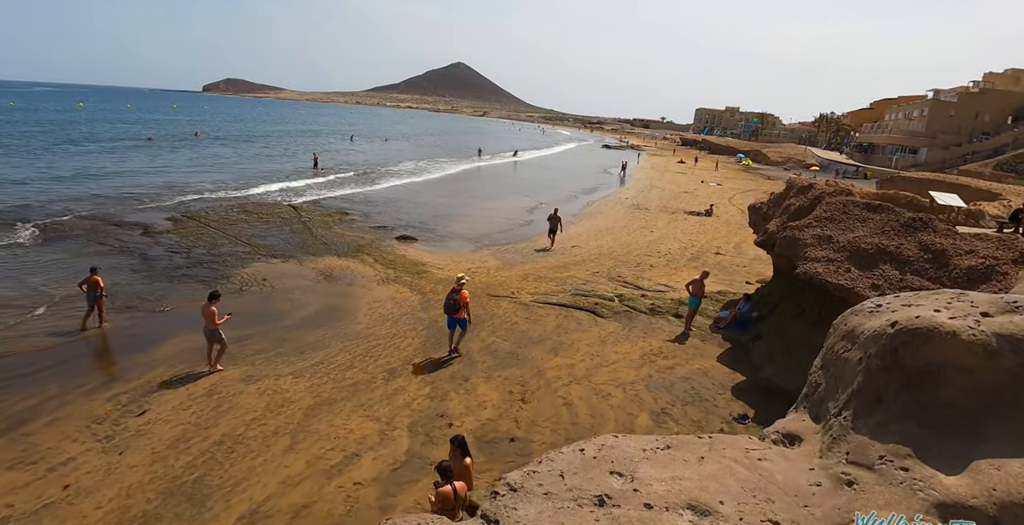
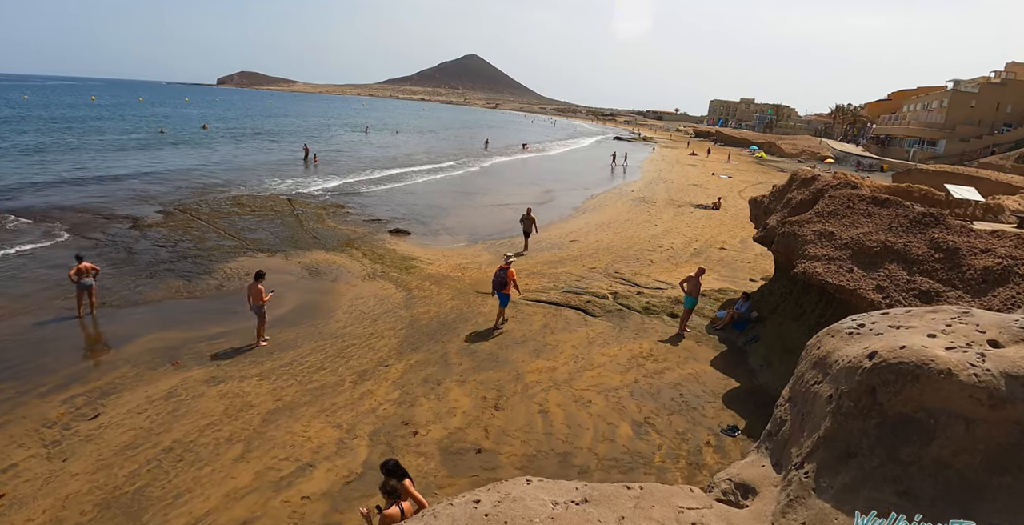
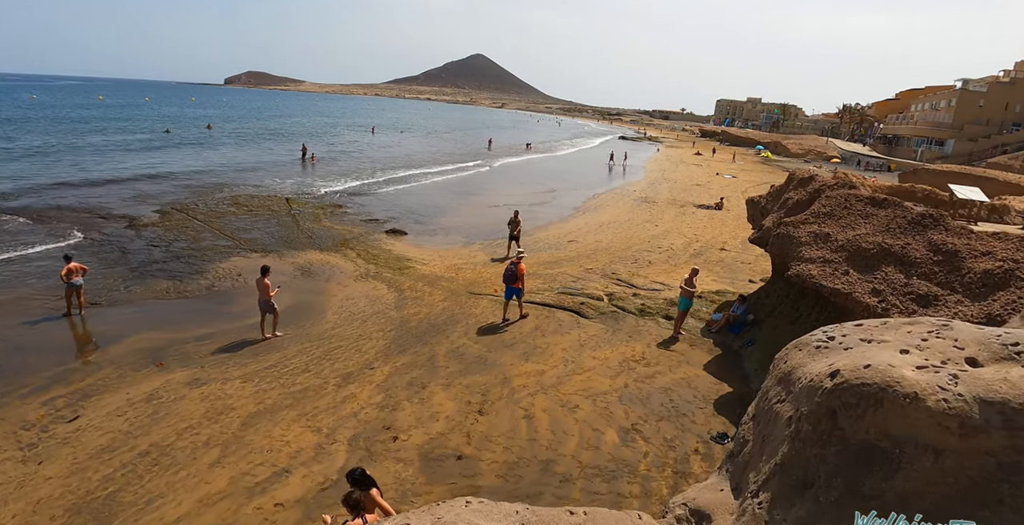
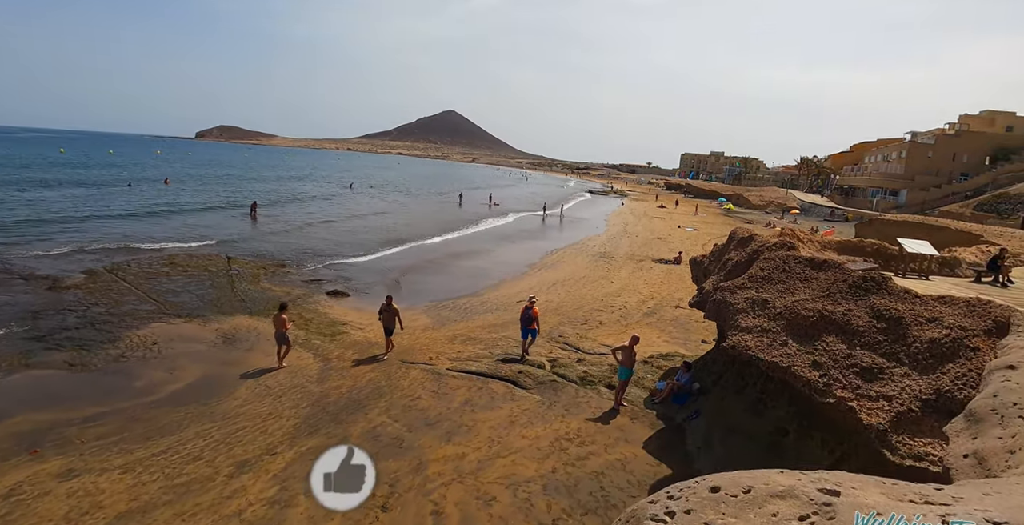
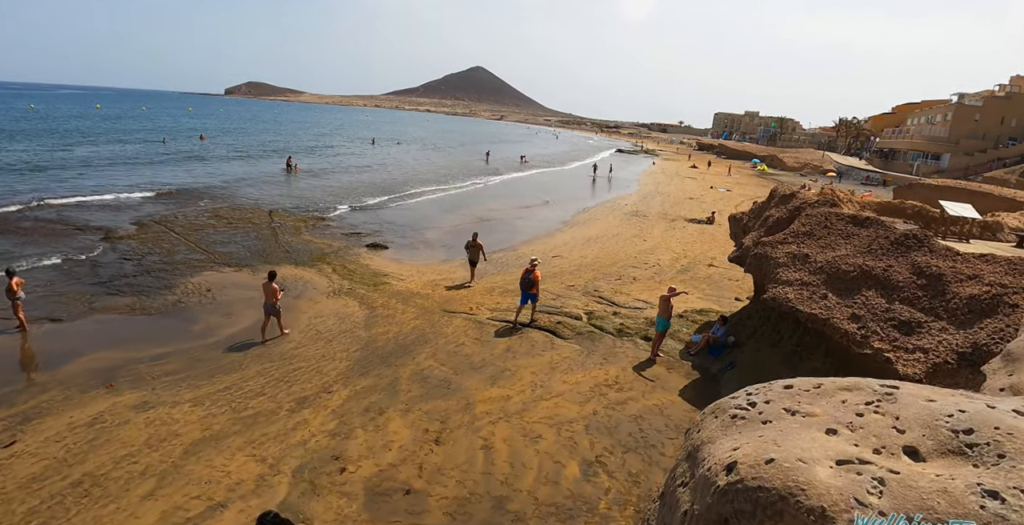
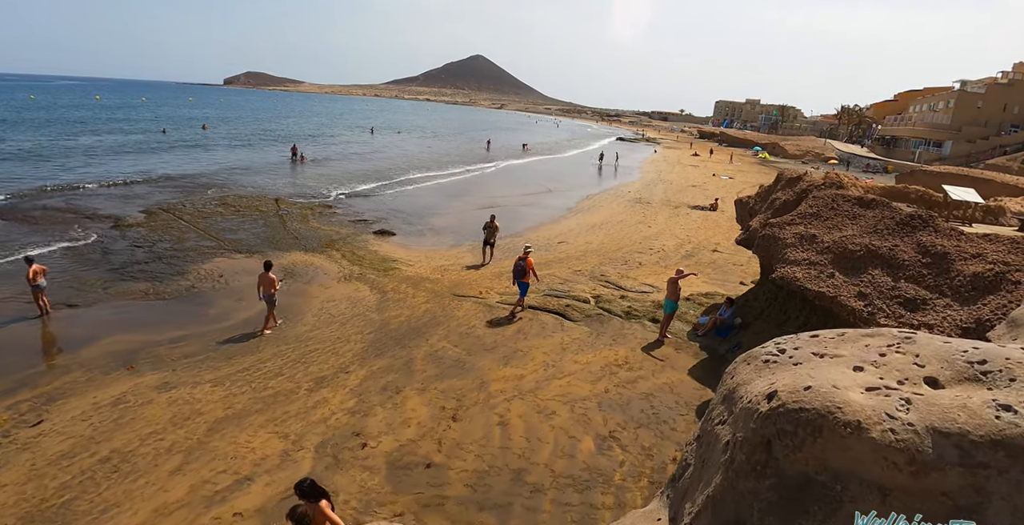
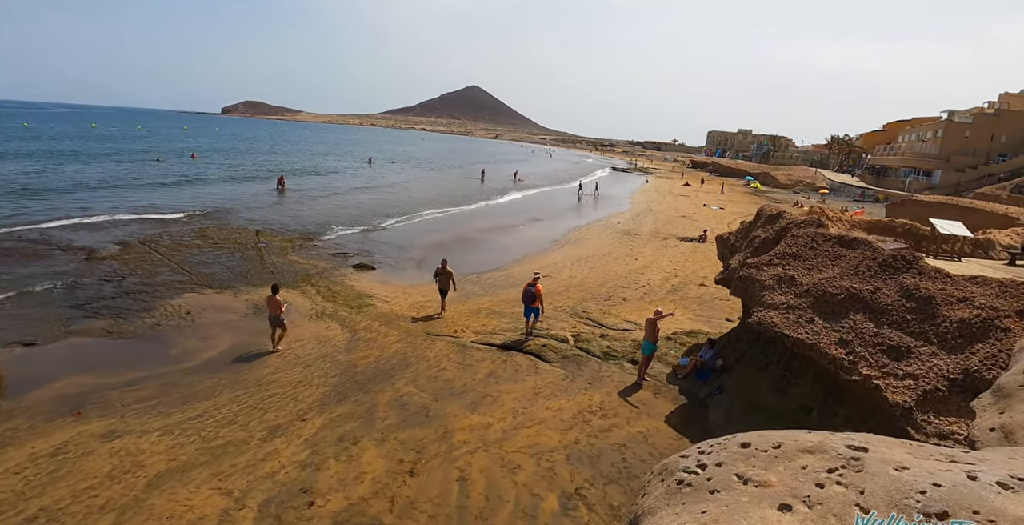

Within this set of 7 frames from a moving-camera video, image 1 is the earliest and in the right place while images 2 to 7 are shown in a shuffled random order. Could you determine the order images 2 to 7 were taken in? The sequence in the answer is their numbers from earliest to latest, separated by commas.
2, 3, 6, 5, 7, 4
